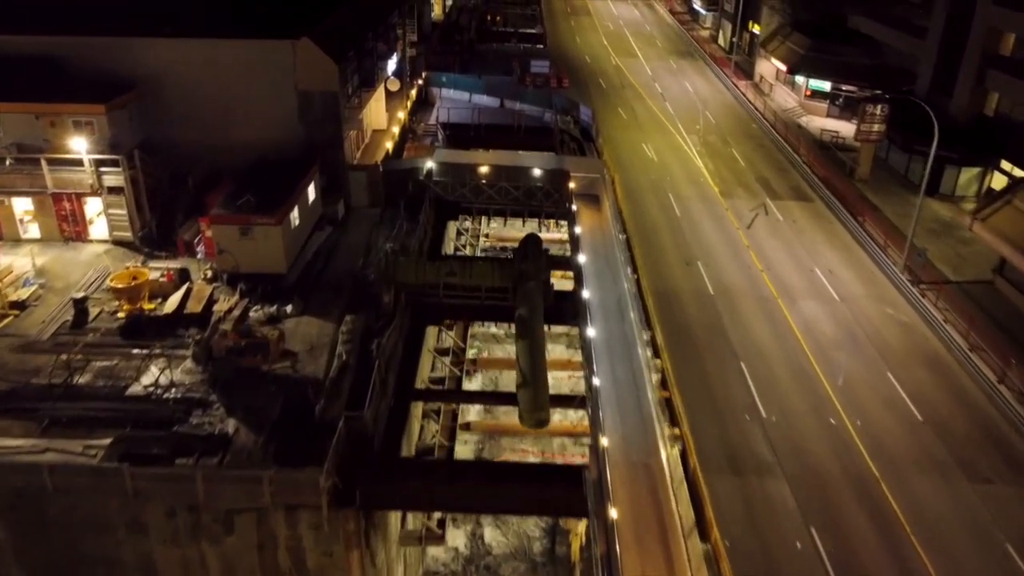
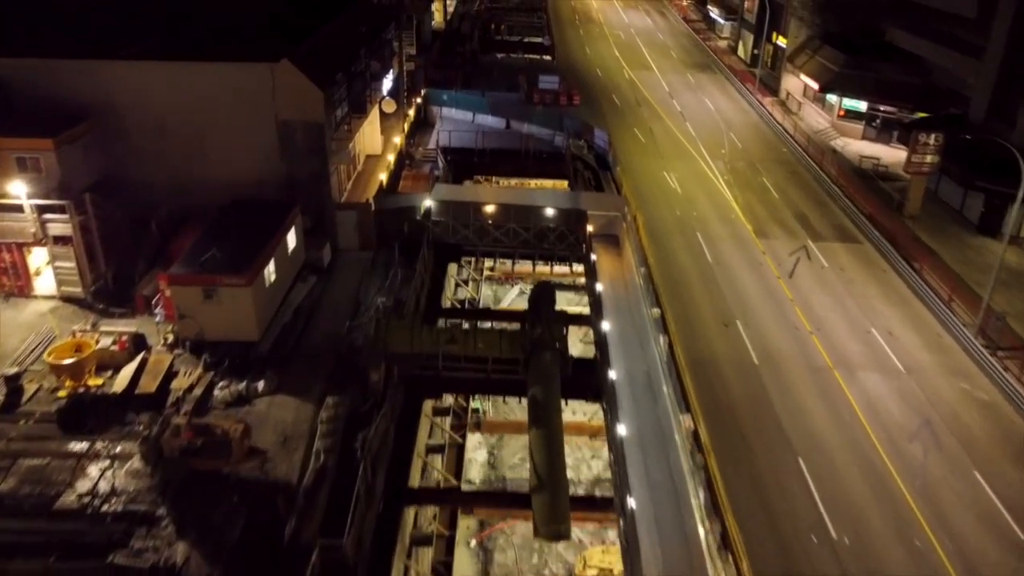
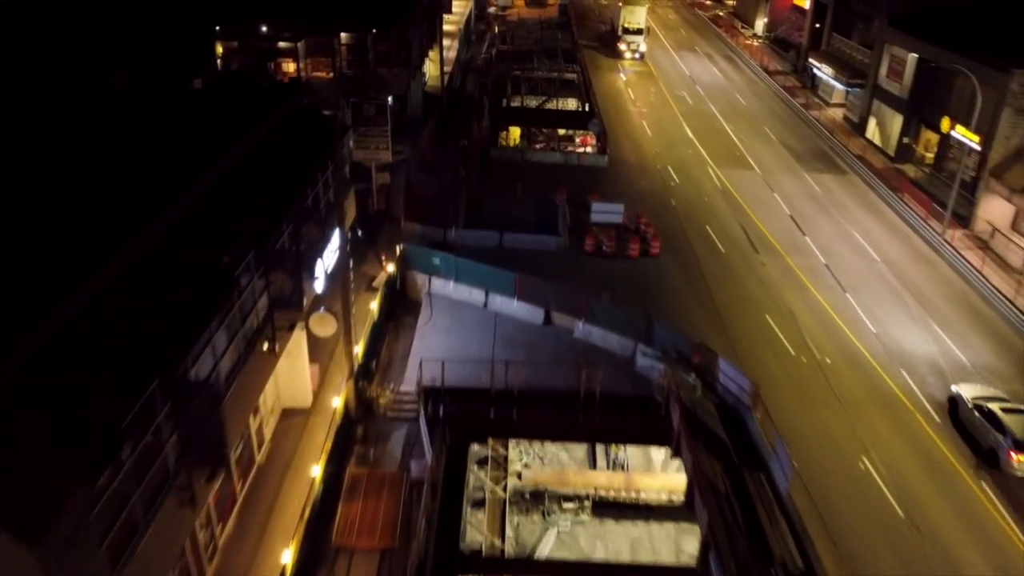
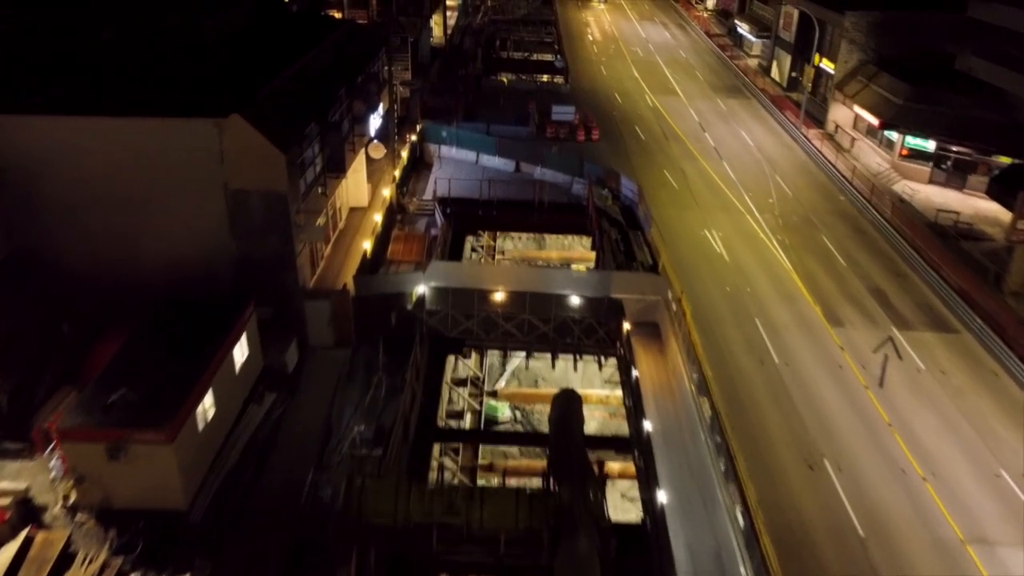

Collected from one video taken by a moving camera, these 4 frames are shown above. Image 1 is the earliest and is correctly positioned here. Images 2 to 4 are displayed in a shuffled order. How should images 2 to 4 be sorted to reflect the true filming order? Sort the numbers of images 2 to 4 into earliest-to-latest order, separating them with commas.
2, 4, 3
